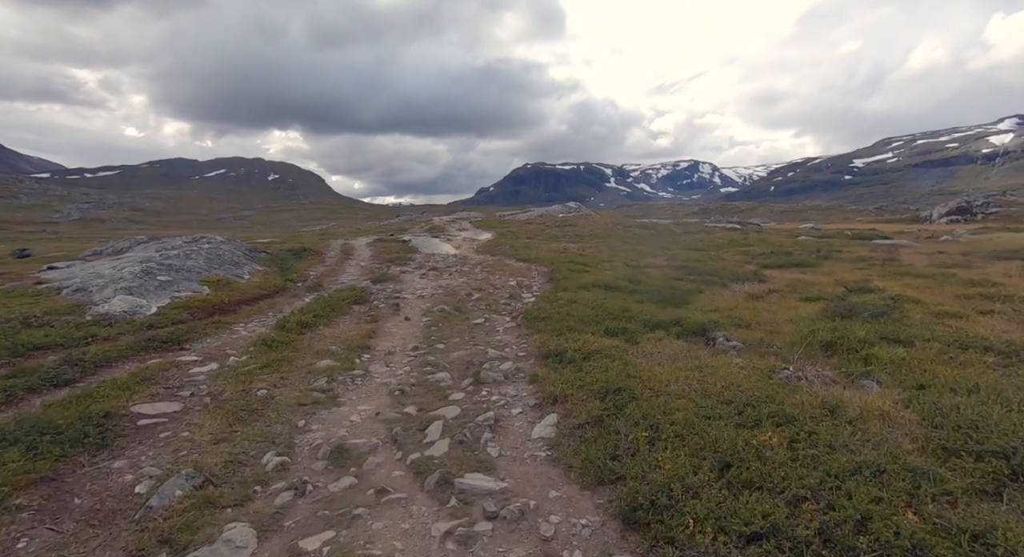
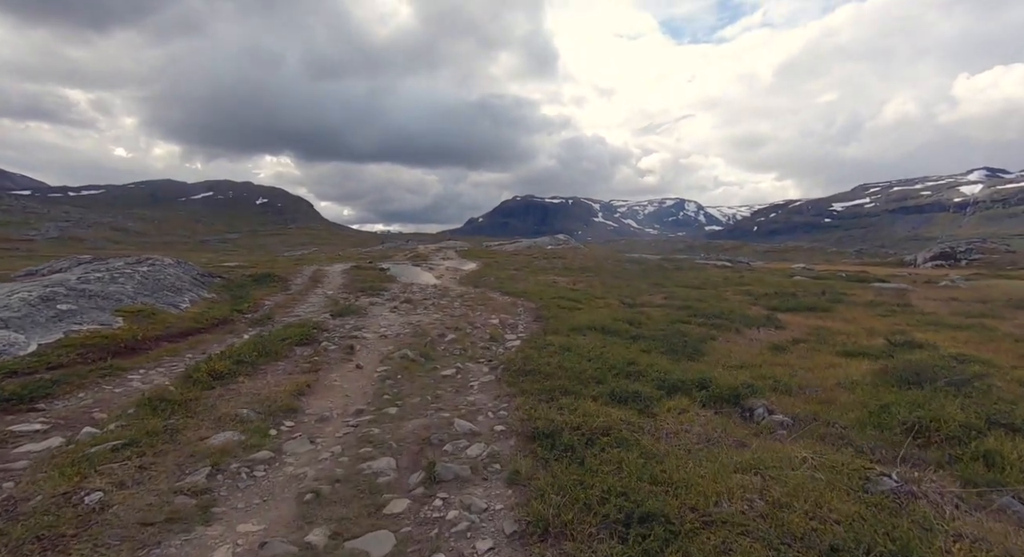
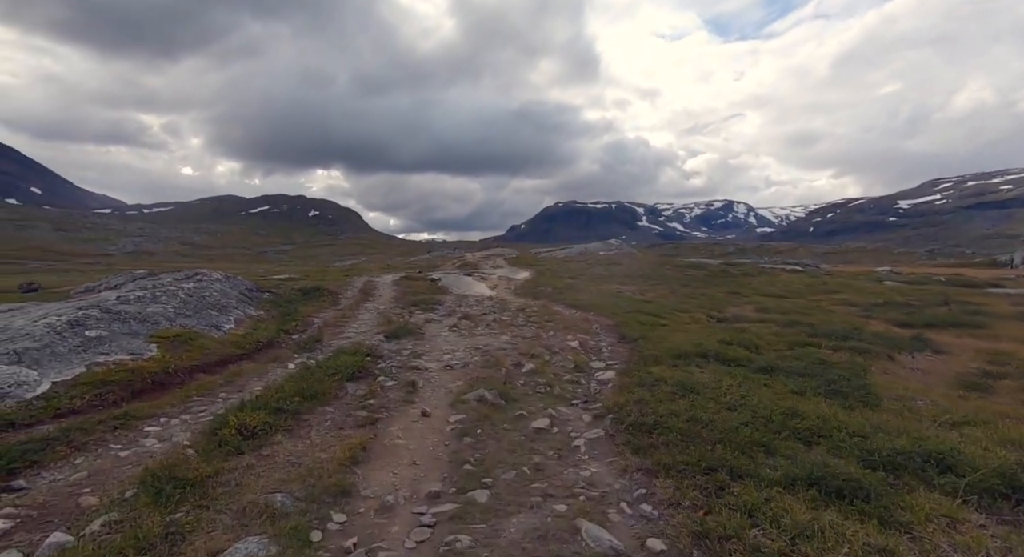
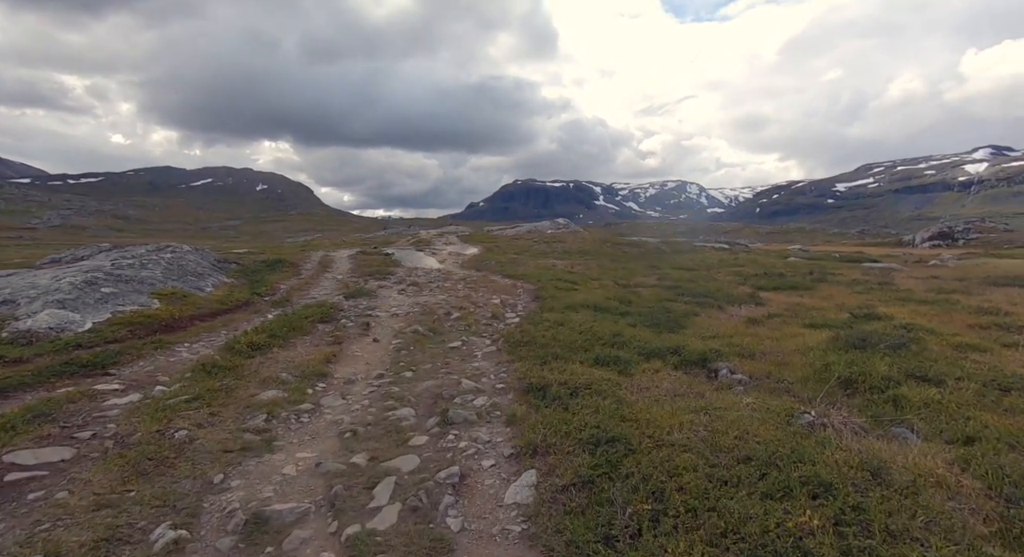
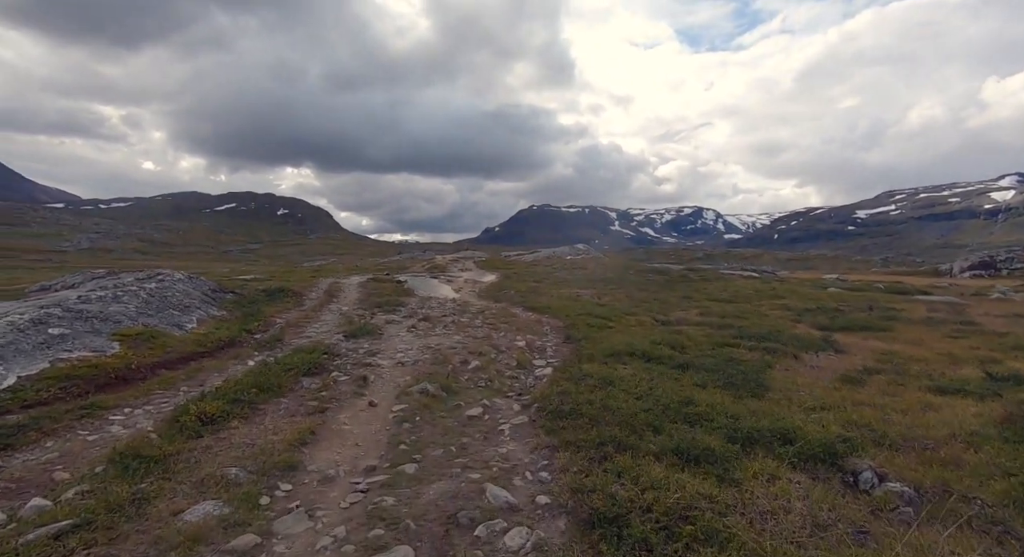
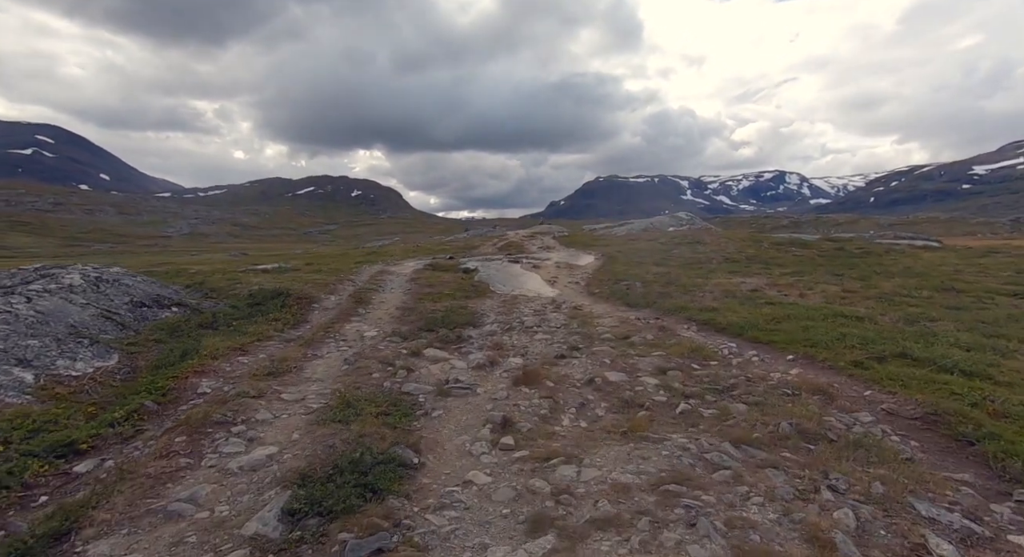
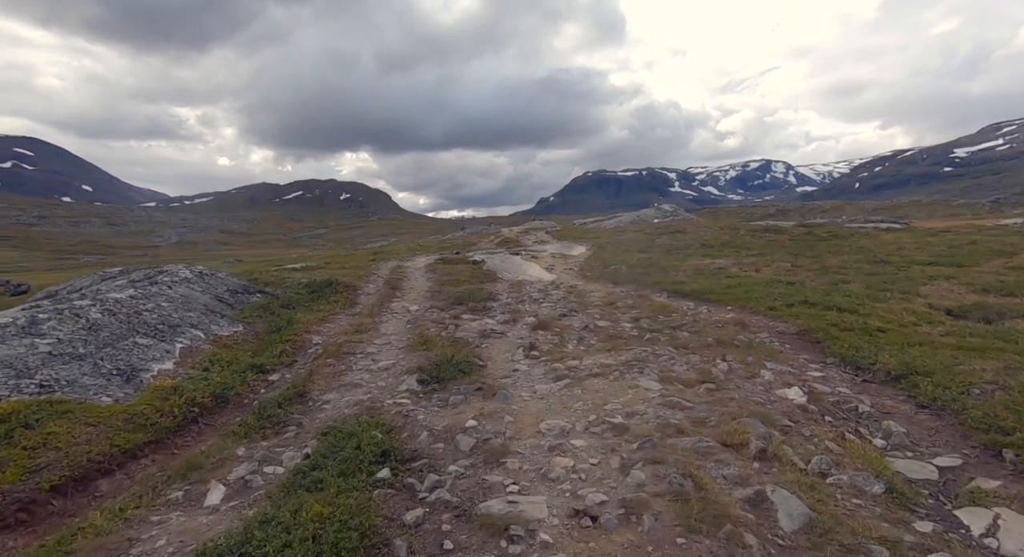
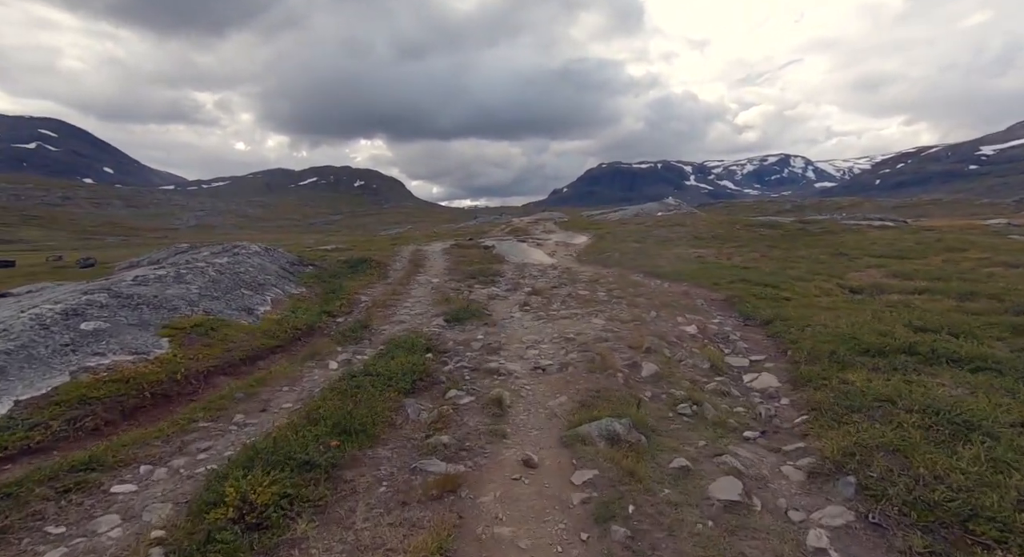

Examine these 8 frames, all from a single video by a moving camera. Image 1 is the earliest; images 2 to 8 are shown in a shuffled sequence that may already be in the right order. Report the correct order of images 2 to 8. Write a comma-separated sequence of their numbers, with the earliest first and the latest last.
4, 2, 5, 3, 8, 7, 6
